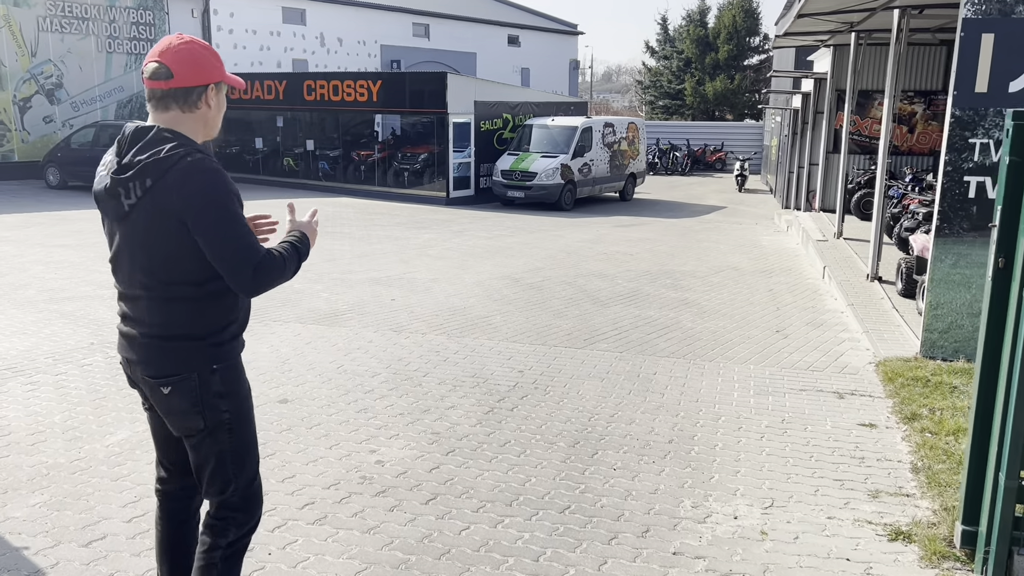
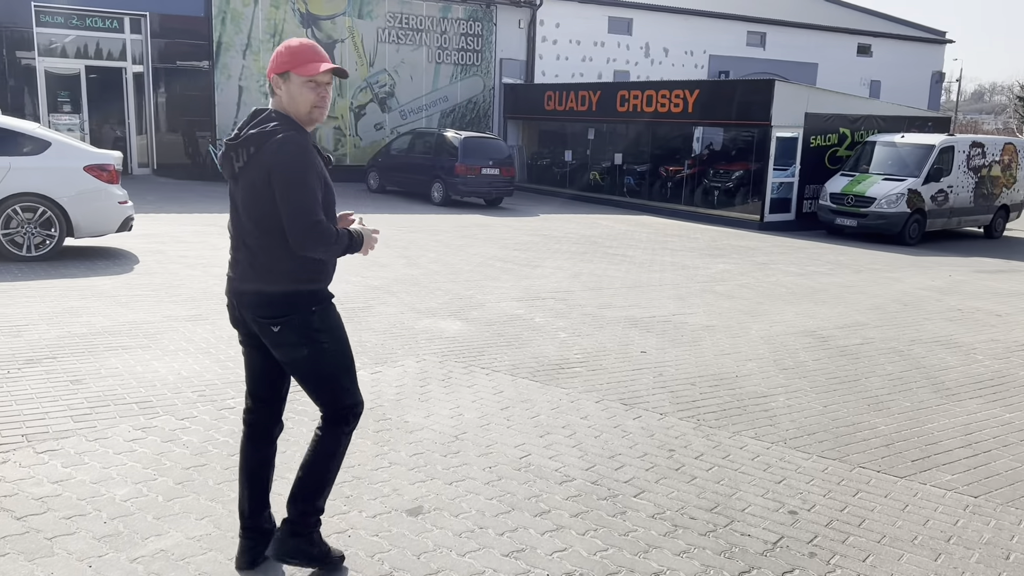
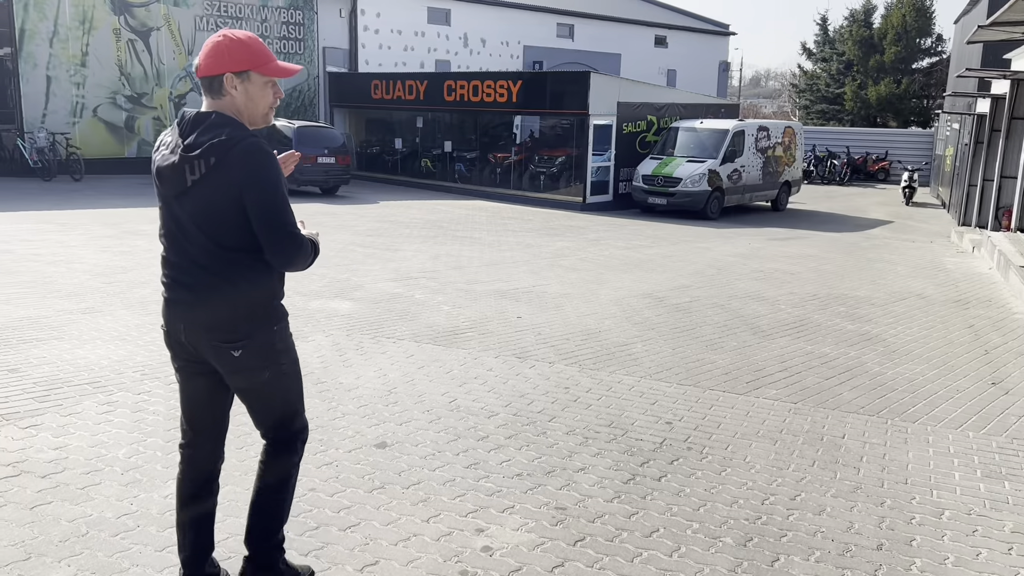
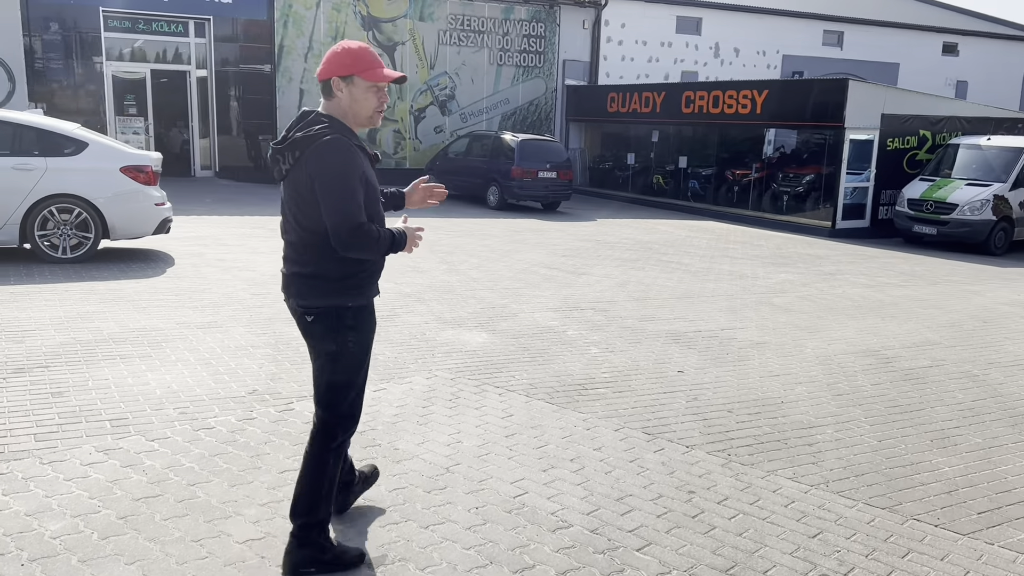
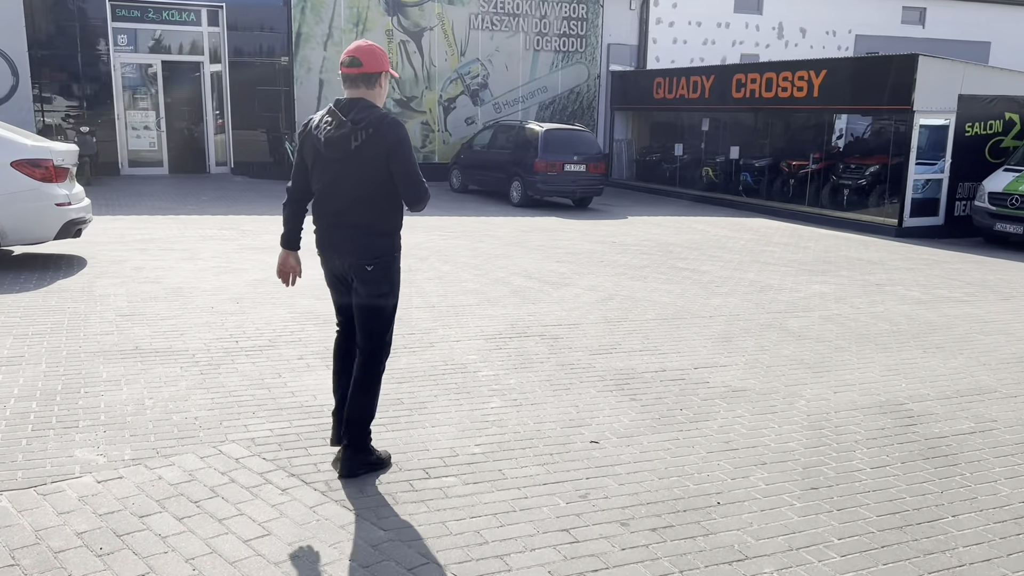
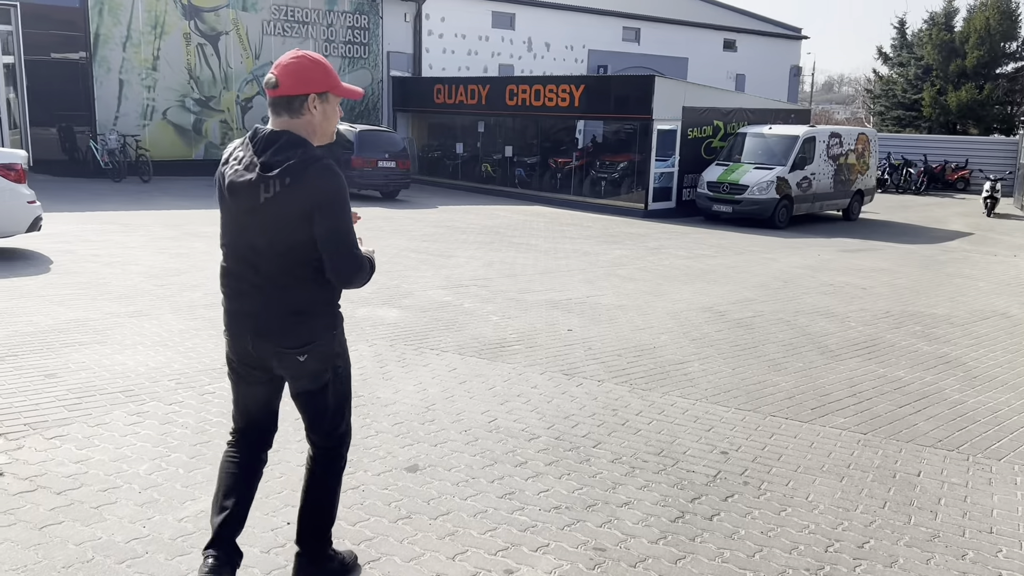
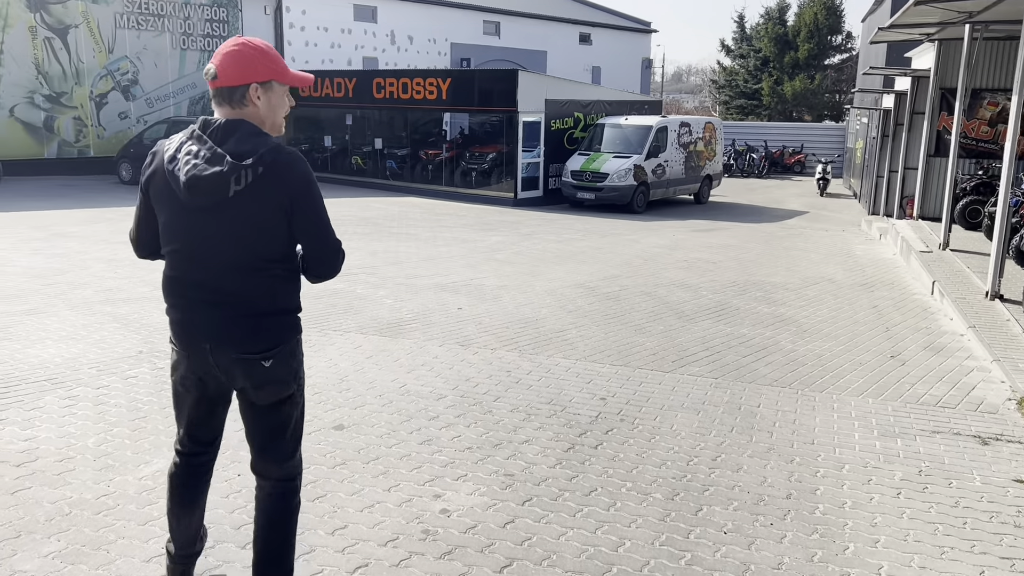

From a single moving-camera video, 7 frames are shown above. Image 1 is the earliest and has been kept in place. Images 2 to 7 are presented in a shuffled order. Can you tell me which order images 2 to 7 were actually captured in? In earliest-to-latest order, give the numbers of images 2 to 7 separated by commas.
7, 3, 6, 2, 4, 5
